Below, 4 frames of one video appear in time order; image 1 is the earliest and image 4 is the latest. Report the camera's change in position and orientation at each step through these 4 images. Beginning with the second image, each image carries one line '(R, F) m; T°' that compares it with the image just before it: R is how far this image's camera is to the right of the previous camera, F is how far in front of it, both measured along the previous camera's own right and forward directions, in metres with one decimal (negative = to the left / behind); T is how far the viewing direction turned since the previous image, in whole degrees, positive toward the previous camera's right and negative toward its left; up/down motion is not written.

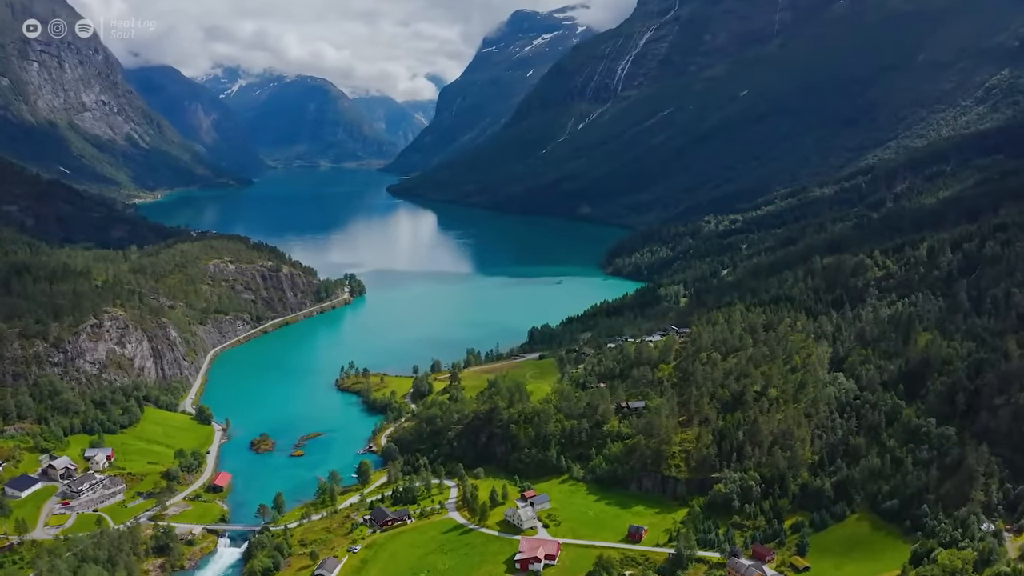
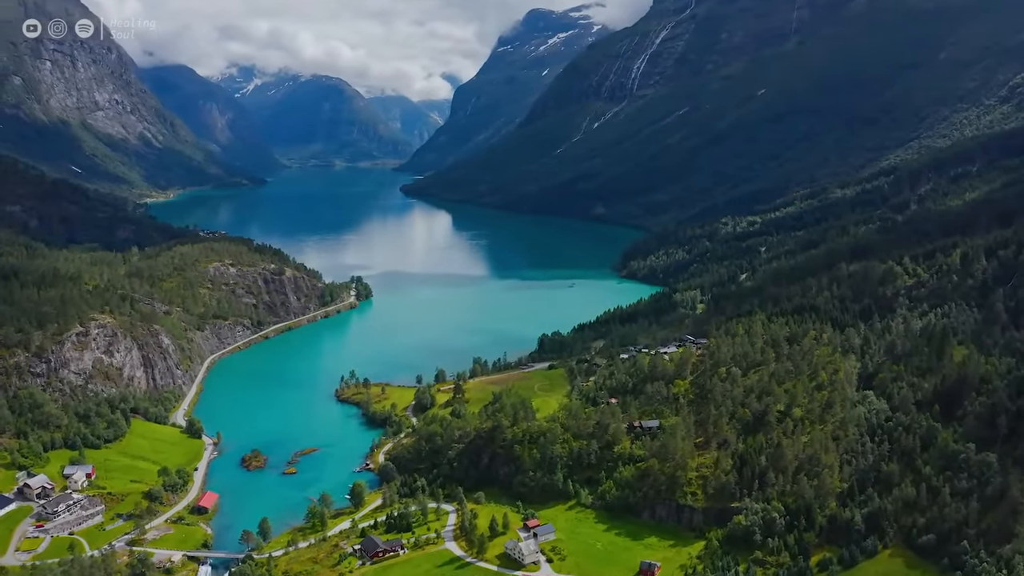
(+0.9, +5.0) m; -1°
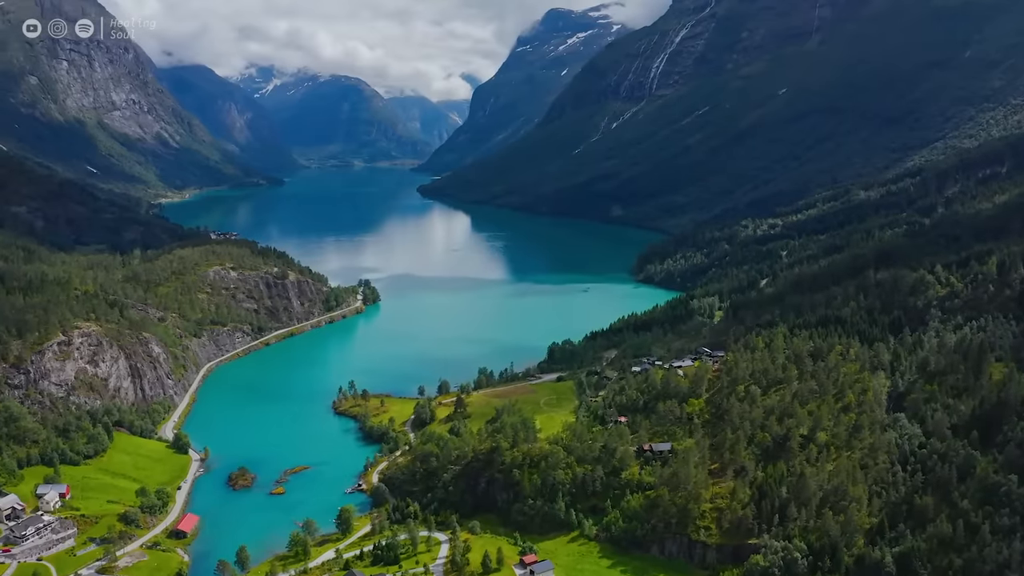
(+1.4, +5.1) m; -1°
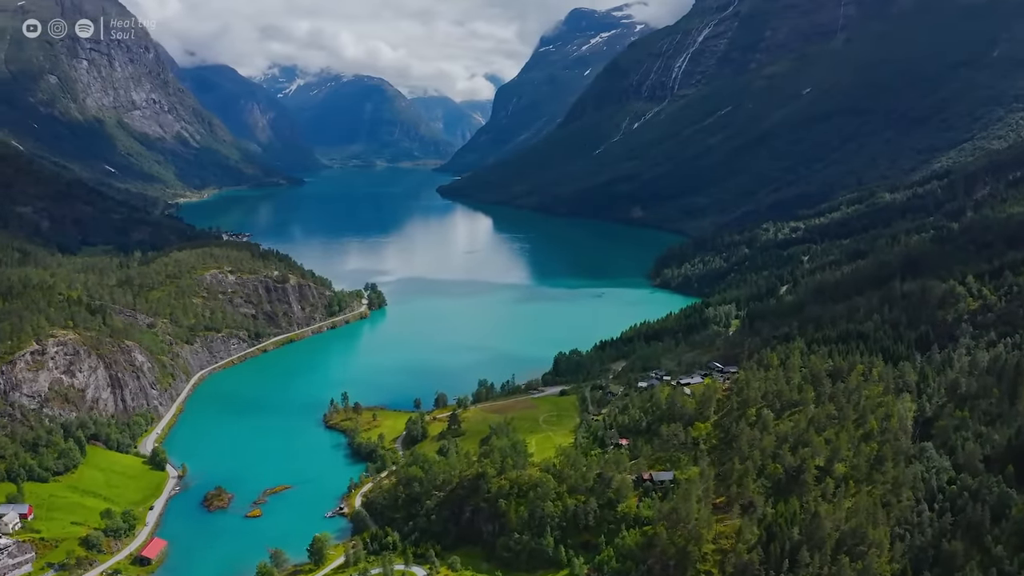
(+2.3, +5.2) m; -2°
